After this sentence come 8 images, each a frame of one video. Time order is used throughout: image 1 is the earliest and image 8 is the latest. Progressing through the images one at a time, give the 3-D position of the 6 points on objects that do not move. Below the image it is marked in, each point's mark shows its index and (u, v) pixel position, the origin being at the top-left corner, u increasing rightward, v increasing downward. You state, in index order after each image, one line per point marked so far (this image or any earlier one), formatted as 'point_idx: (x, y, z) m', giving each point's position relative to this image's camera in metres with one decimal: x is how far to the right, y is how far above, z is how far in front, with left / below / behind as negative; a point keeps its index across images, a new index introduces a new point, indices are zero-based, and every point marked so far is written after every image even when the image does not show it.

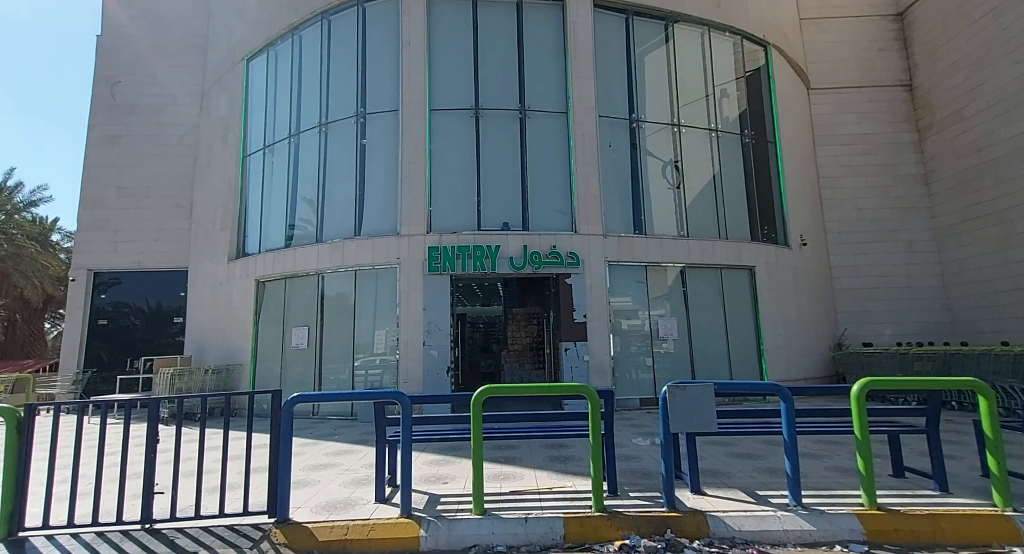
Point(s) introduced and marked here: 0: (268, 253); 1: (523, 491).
0: (-6.5, +0.6, +13.3) m
1: (+0.1, -2.3, +5.4) m
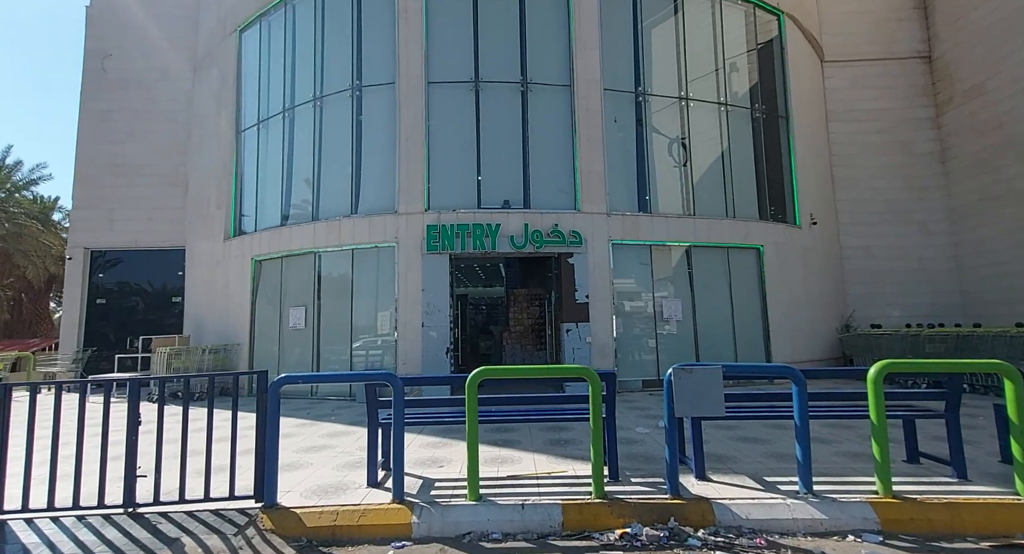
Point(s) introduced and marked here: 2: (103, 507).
0: (-6.4, +1.2, +13.1) m
1: (+0.1, -2.1, +5.2) m
2: (-3.6, -2.0, +4.4) m
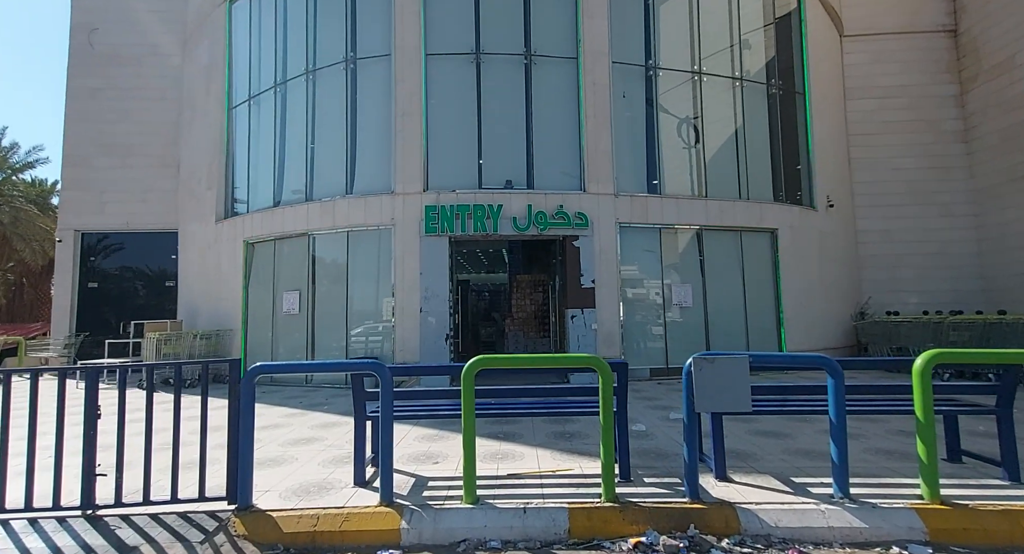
0: (-6.4, +1.6, +12.5) m
1: (+0.1, -1.9, +4.8) m
2: (-3.6, -1.8, +4.0) m
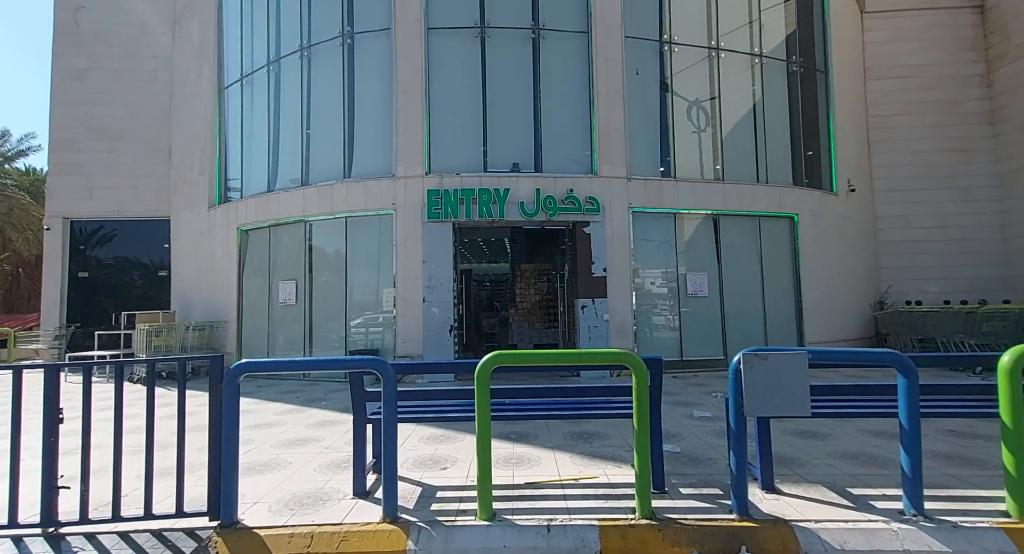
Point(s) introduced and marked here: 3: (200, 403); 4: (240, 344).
0: (-6.2, +1.9, +12.0) m
1: (+0.3, -1.8, +4.3) m
2: (-3.4, -1.7, +3.5) m
3: (-5.1, -2.1, +8.2) m
4: (-6.5, -1.6, +12.0) m
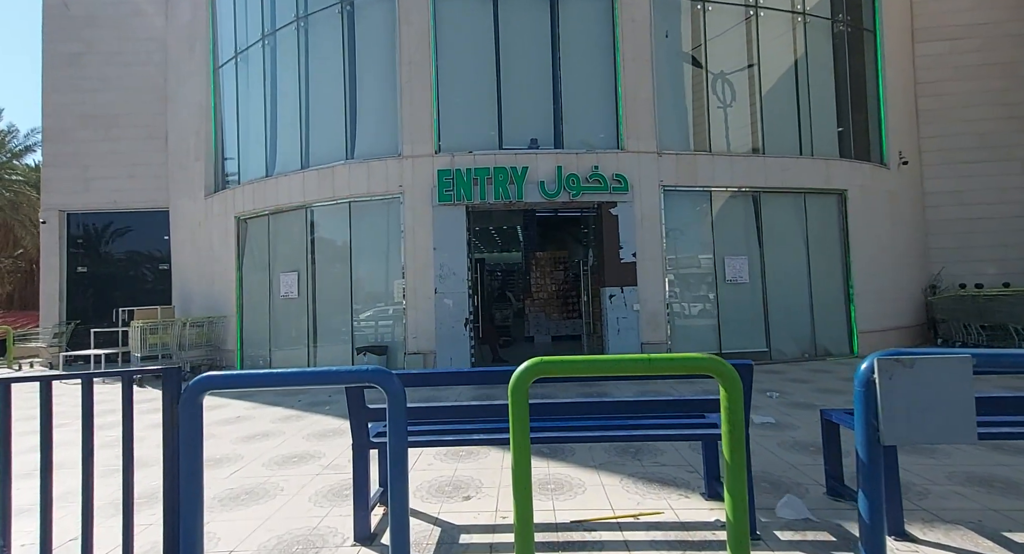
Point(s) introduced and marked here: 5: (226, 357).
0: (-5.8, +2.0, +11.1) m
1: (+0.5, -1.6, +3.4) m
2: (-3.2, -1.7, +2.7) m
3: (-4.7, -1.9, +7.5) m
4: (-6.0, -1.4, +11.3) m
5: (-6.4, -1.8, +11.3) m
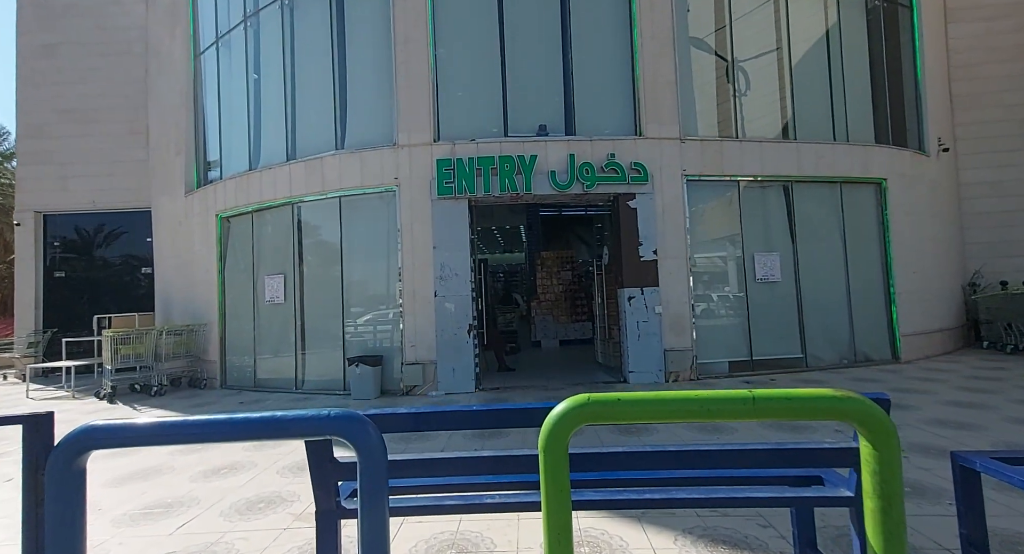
0: (-5.7, +2.0, +10.2) m
1: (+0.7, -1.6, +2.5) m
2: (-3.0, -1.7, +1.7) m
3: (-4.6, -2.0, +6.5) m
4: (-5.9, -1.5, +10.3) m
5: (-6.3, -1.9, +10.4) m
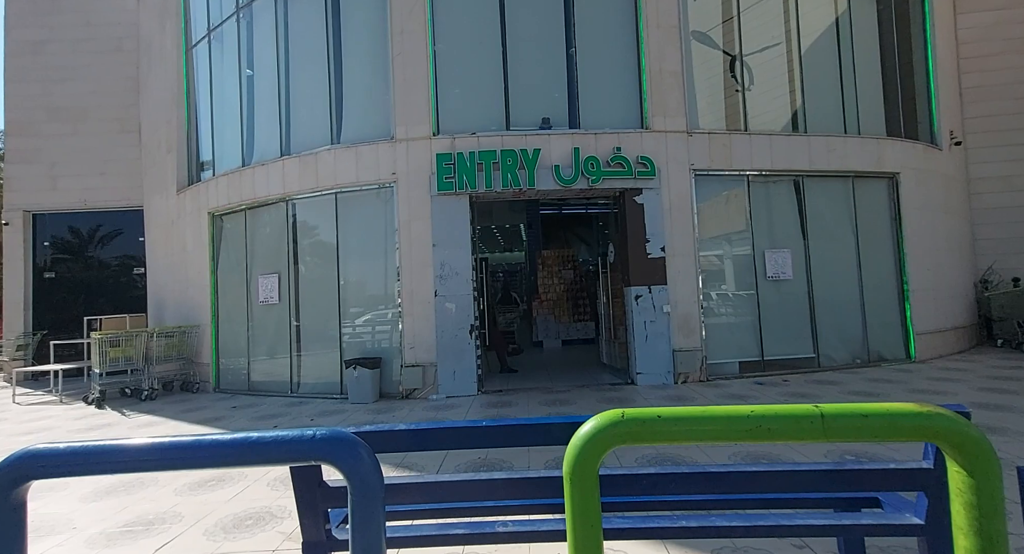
0: (-5.7, +2.0, +9.9) m
1: (+0.7, -1.6, +2.2) m
2: (-3.0, -1.7, +1.4) m
3: (-4.5, -2.0, +6.2) m
4: (-5.9, -1.5, +10.0) m
5: (-6.2, -1.9, +10.1) m
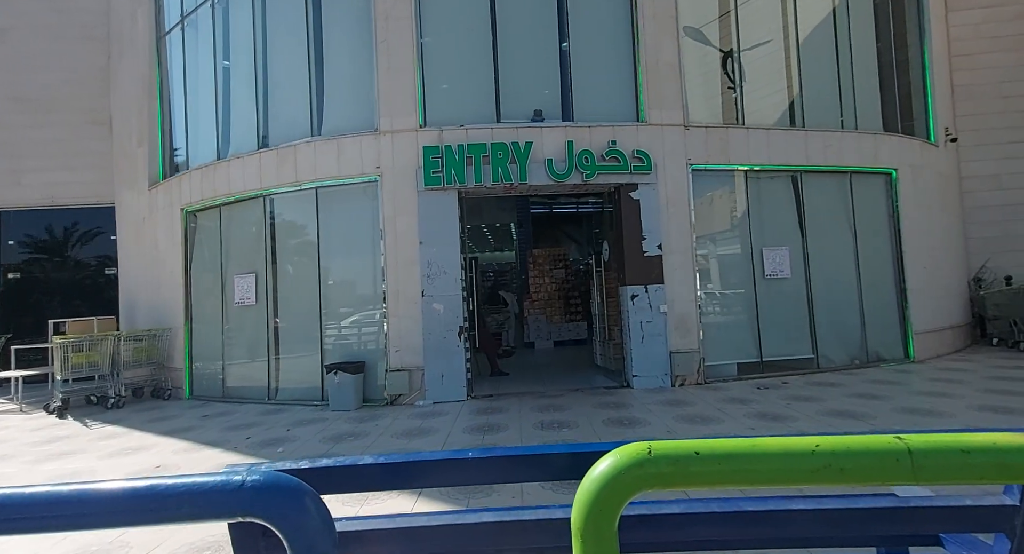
0: (-5.9, +2.0, +9.4) m
1: (+0.8, -1.6, +1.8) m
2: (-2.9, -1.7, +1.0) m
3: (-4.6, -2.0, +5.7) m
4: (-6.0, -1.5, +9.5) m
5: (-6.4, -1.9, +9.6) m
